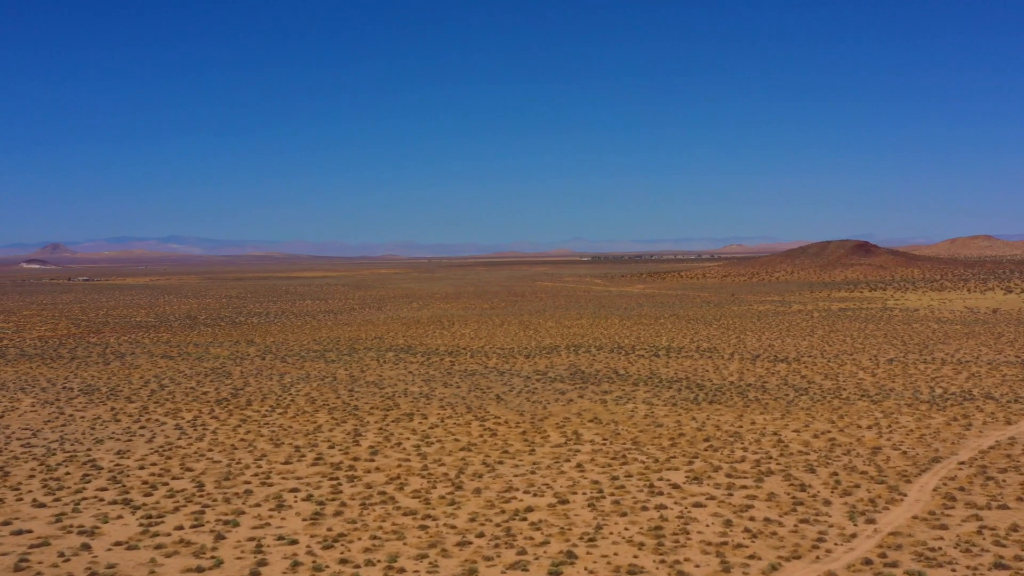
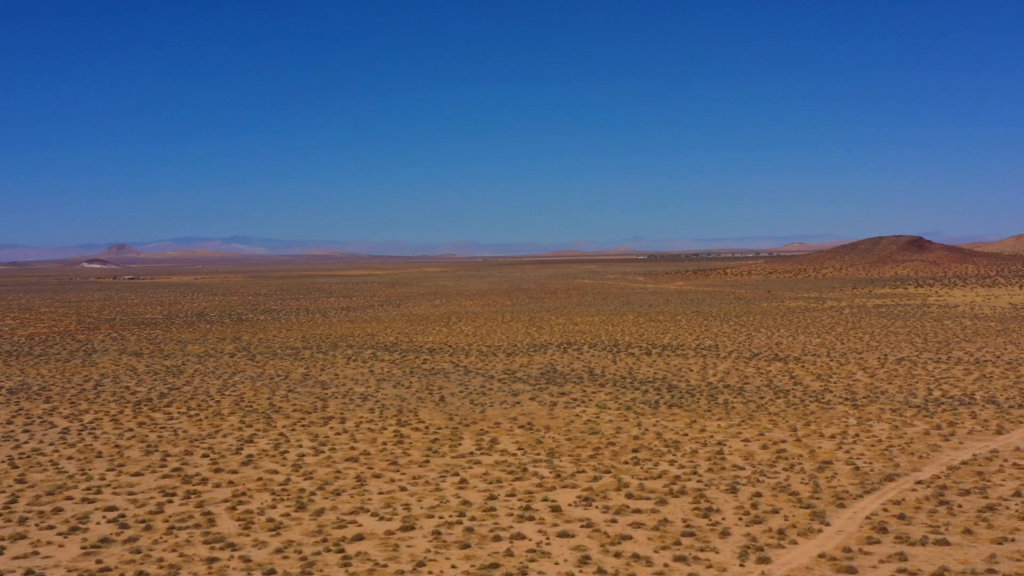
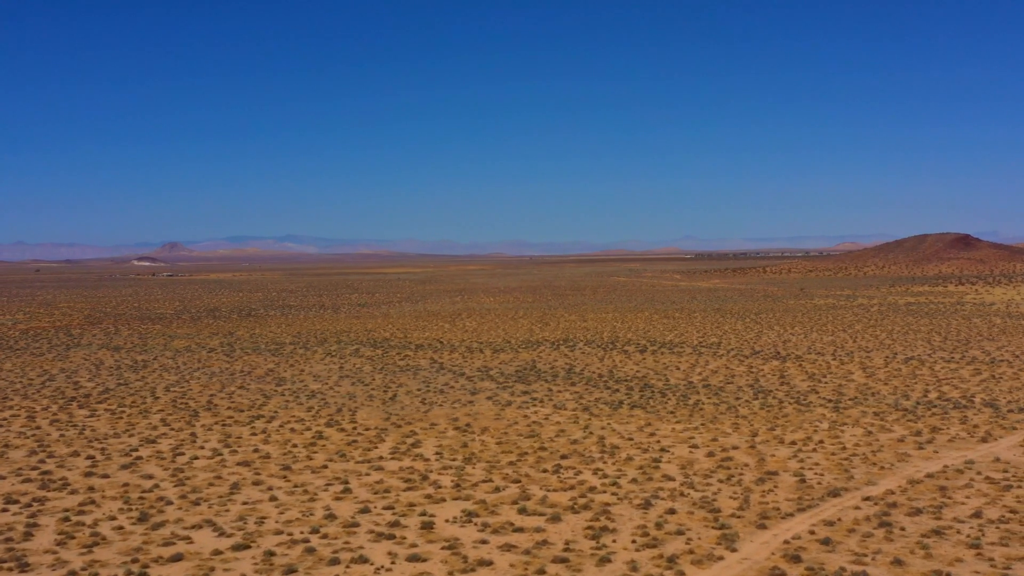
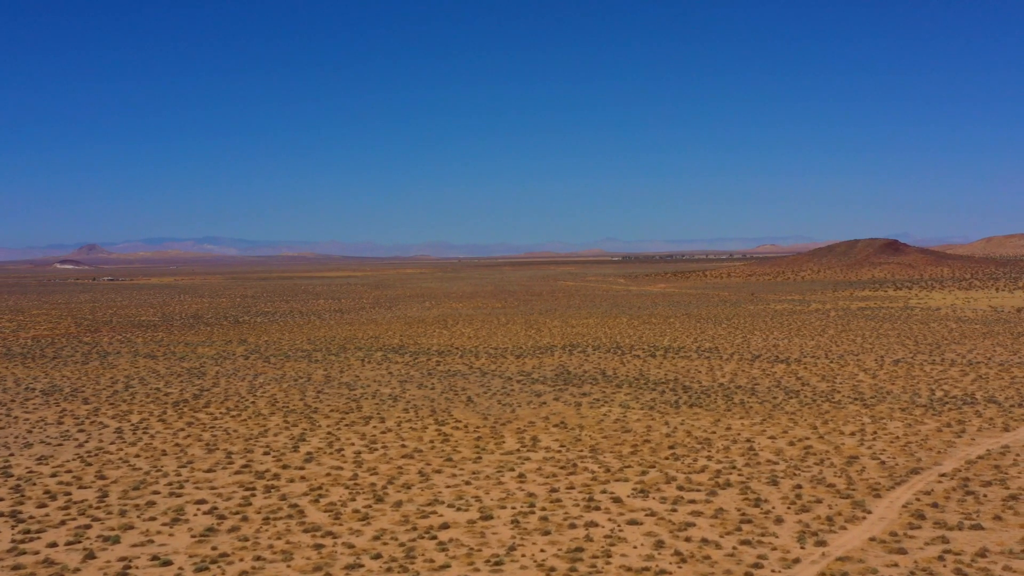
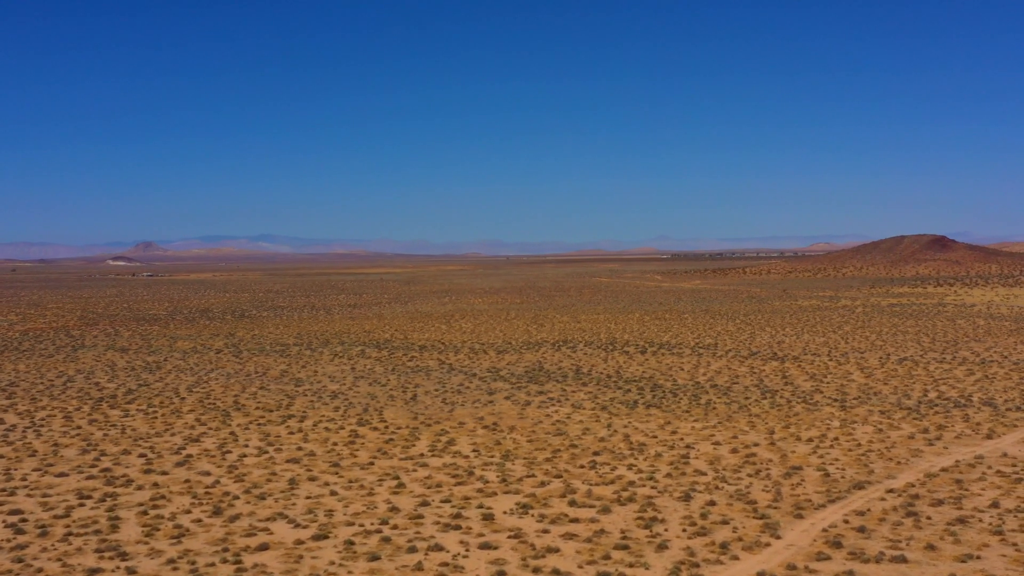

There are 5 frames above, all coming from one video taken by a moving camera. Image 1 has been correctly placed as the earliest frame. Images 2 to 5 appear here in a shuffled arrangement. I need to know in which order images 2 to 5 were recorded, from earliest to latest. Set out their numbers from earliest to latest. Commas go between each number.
4, 2, 5, 3
